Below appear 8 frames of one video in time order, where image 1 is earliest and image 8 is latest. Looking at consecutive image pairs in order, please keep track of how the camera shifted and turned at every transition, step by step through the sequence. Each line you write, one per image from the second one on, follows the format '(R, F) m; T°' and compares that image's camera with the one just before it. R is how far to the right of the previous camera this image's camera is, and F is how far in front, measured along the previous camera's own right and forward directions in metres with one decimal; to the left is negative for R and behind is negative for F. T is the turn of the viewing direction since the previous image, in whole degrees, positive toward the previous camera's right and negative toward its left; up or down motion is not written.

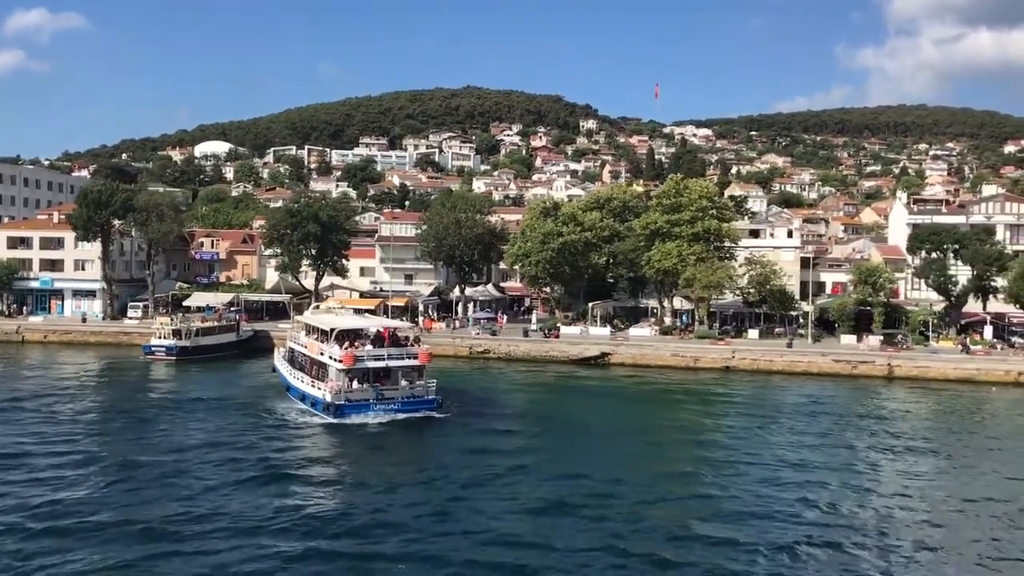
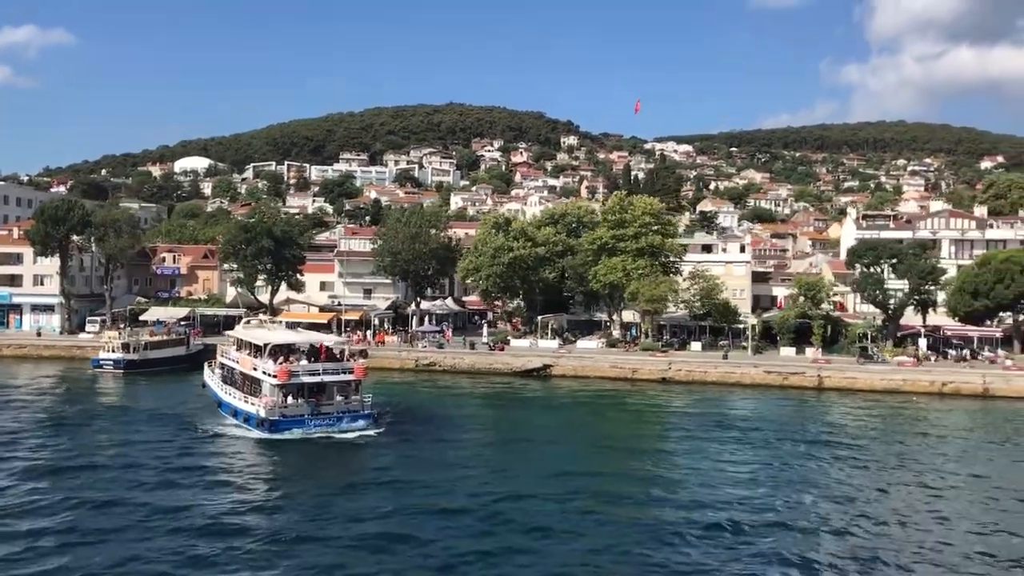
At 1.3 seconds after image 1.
(+2.2, -1.1) m; +1°
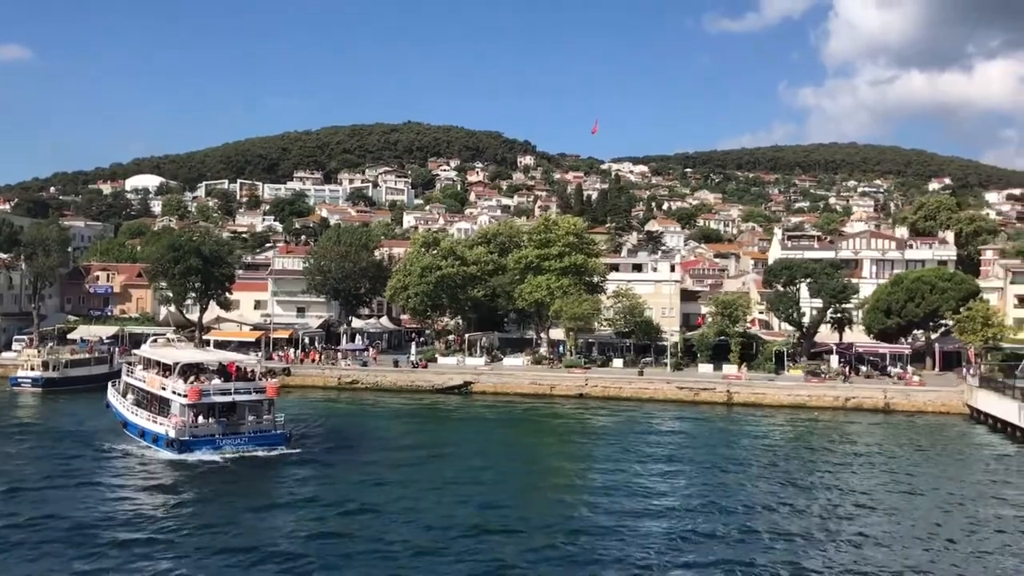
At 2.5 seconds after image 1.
(+2.1, -0.9) m; +2°
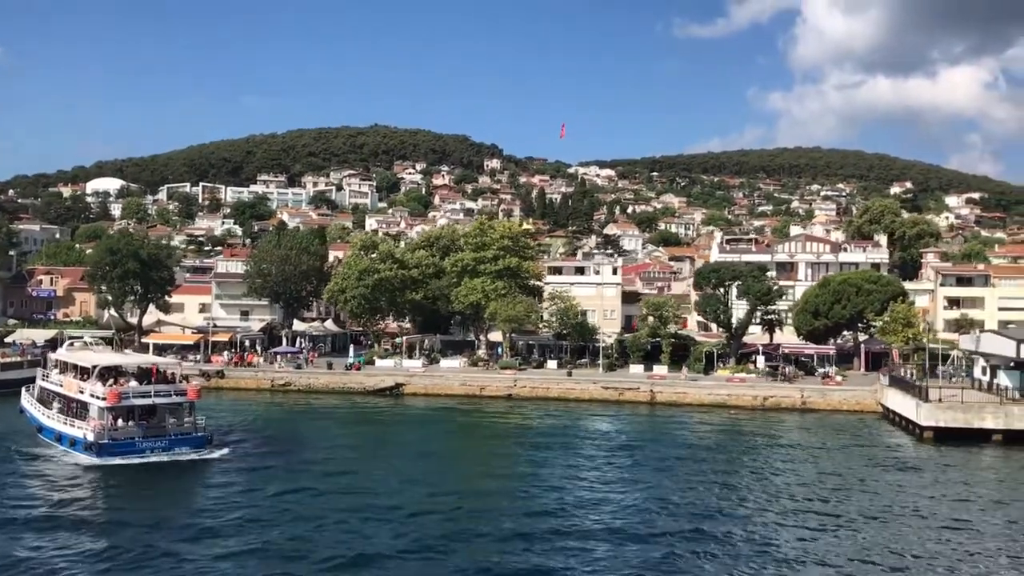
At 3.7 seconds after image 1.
(+2.2, -0.9) m; +2°
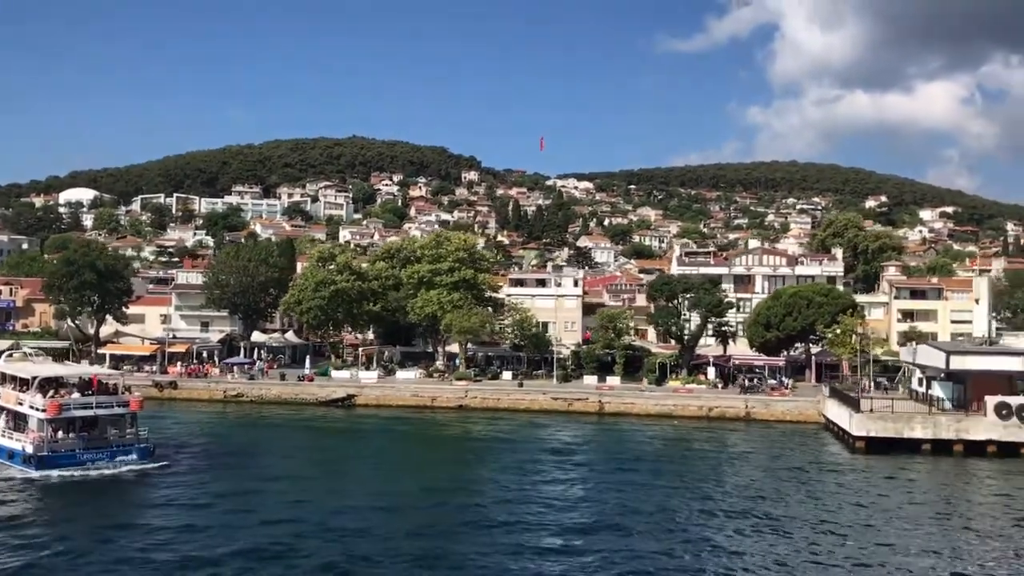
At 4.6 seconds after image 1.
(+1.6, -0.5) m; +1°
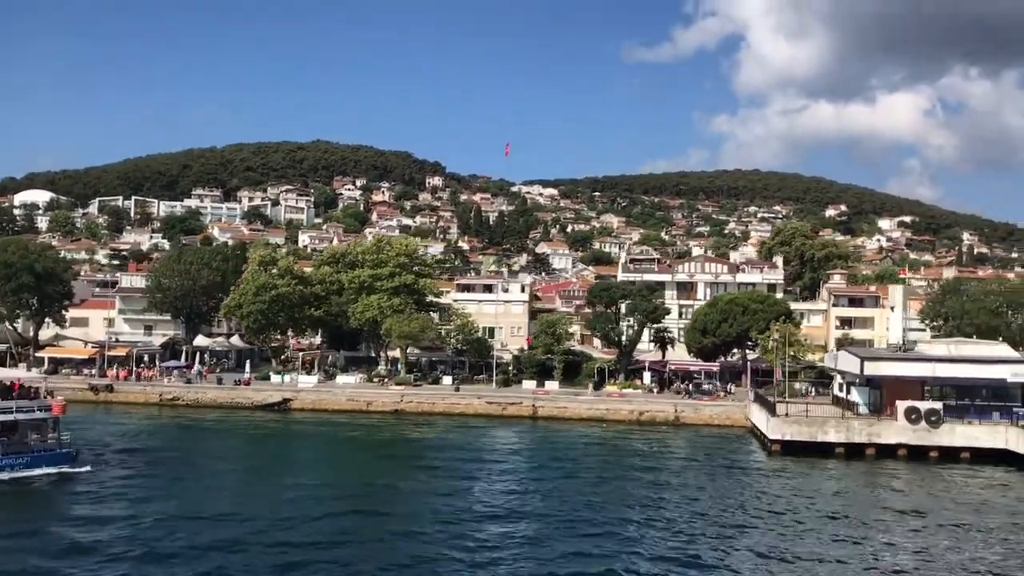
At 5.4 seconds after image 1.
(+1.6, -0.6) m; +2°
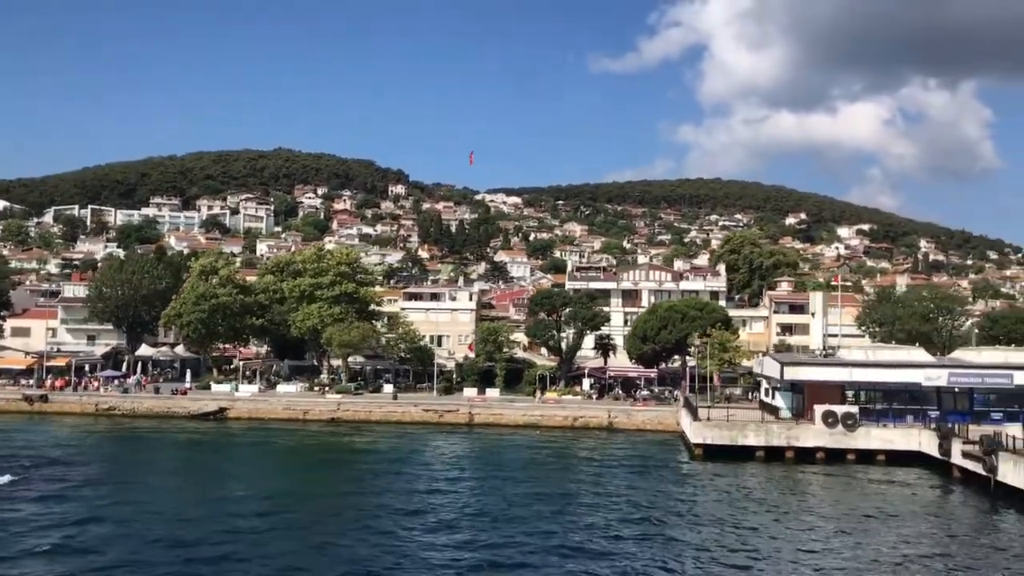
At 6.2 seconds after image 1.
(+1.6, -0.6) m; +2°
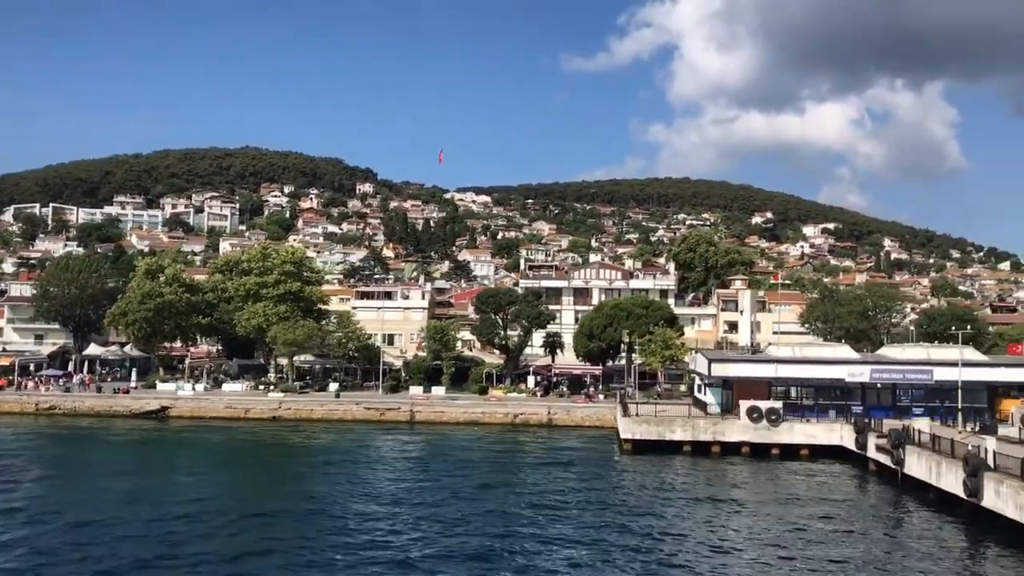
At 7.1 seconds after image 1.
(+1.6, -0.6) m; +2°
